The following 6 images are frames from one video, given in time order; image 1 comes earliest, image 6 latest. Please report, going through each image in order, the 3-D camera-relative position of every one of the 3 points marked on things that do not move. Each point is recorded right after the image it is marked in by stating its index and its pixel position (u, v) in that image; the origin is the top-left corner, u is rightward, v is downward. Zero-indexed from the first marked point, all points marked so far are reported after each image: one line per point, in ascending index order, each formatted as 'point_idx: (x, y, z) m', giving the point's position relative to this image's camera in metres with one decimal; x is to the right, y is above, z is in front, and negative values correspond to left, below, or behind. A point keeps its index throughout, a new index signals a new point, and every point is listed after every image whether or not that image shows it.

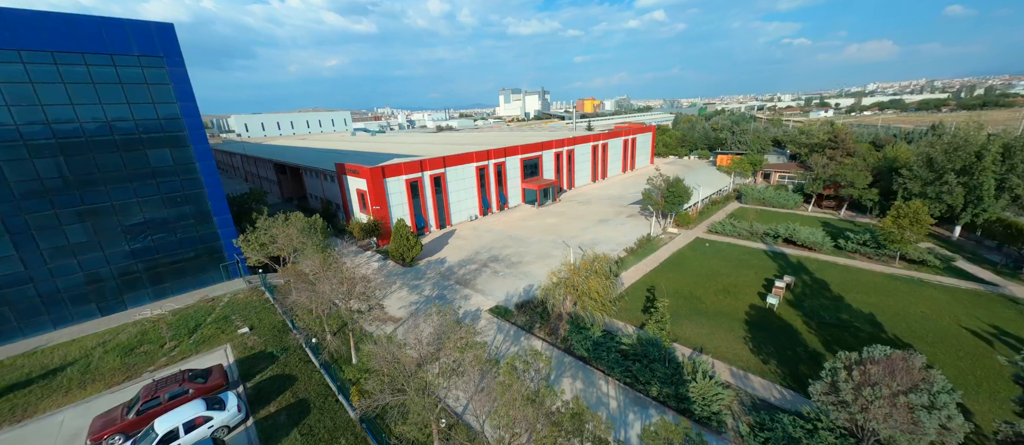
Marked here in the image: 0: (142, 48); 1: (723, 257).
0: (-14.5, +6.8, +14.9) m
1: (+10.1, -1.6, +18.3) m
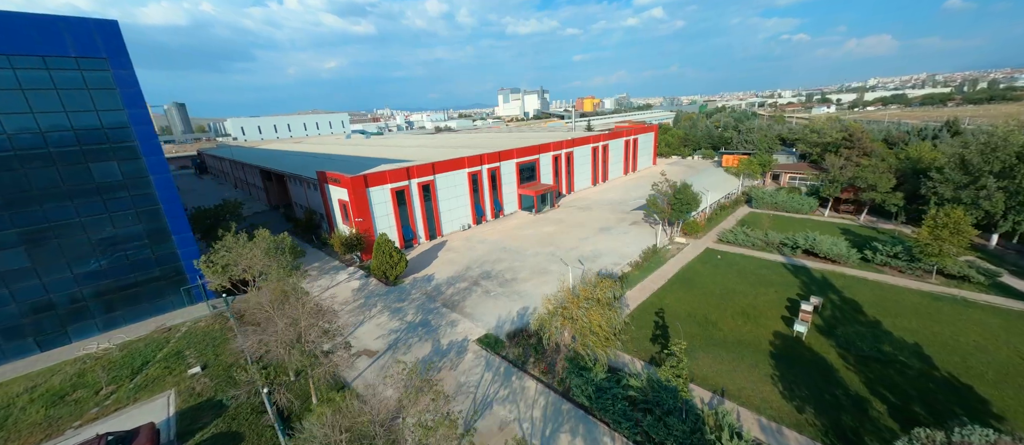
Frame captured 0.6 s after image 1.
0: (-14.9, +6.0, +13.2) m
1: (+9.8, -2.1, +16.5) m
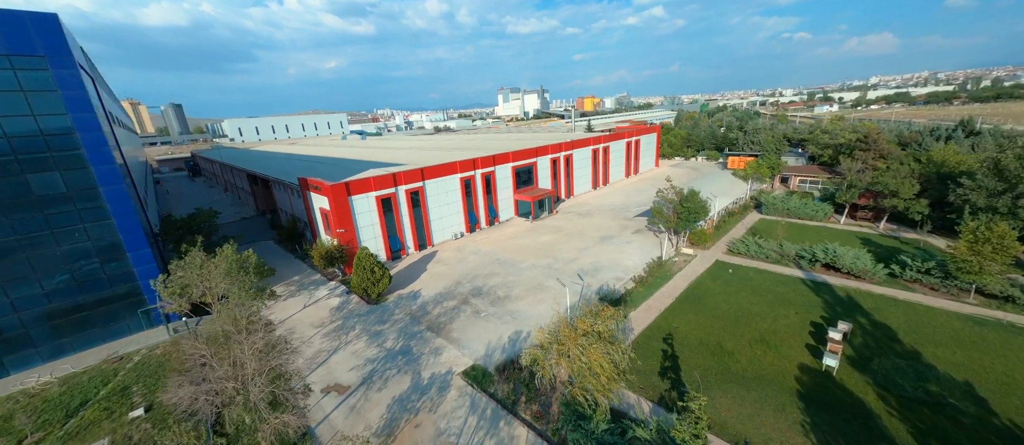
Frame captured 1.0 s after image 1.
0: (-15.3, +5.4, +11.7) m
1: (+9.5, -2.6, +15.0) m
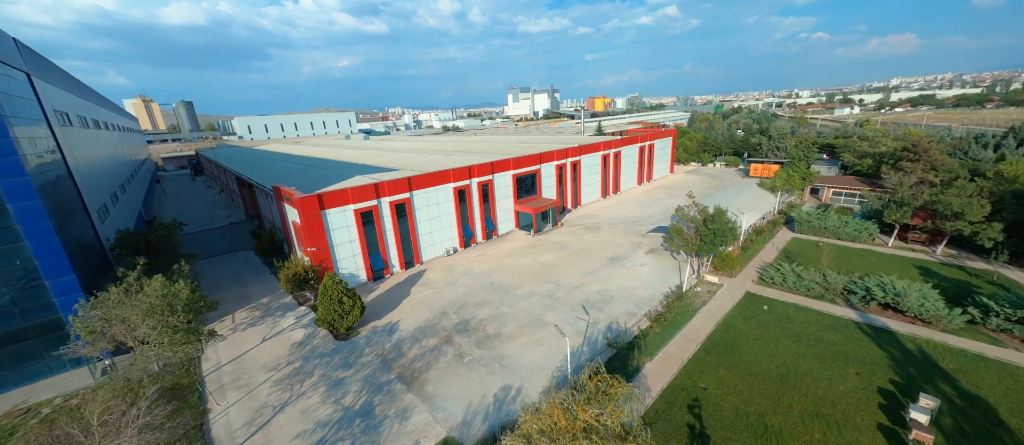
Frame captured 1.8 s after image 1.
0: (-15.6, +4.8, +9.5) m
1: (+9.2, -3.7, +12.3) m
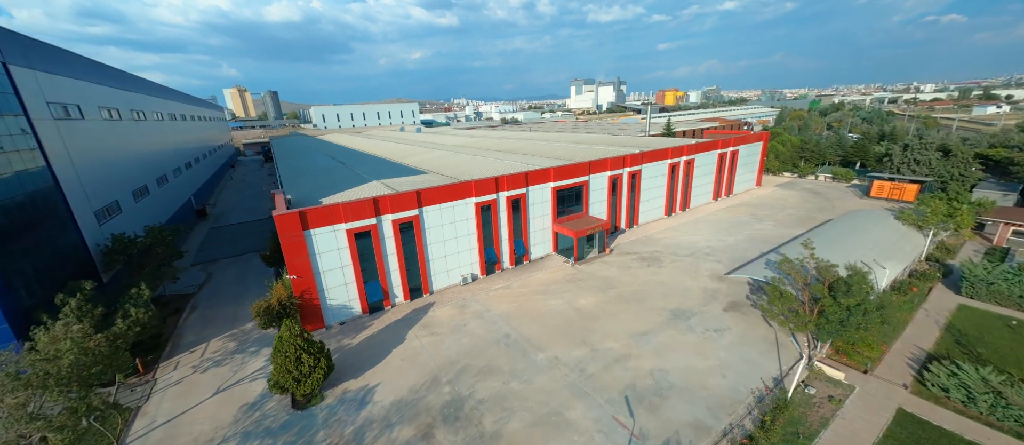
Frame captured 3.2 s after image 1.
0: (-15.4, +4.3, +7.4) m
1: (+9.0, -5.6, +6.7) m
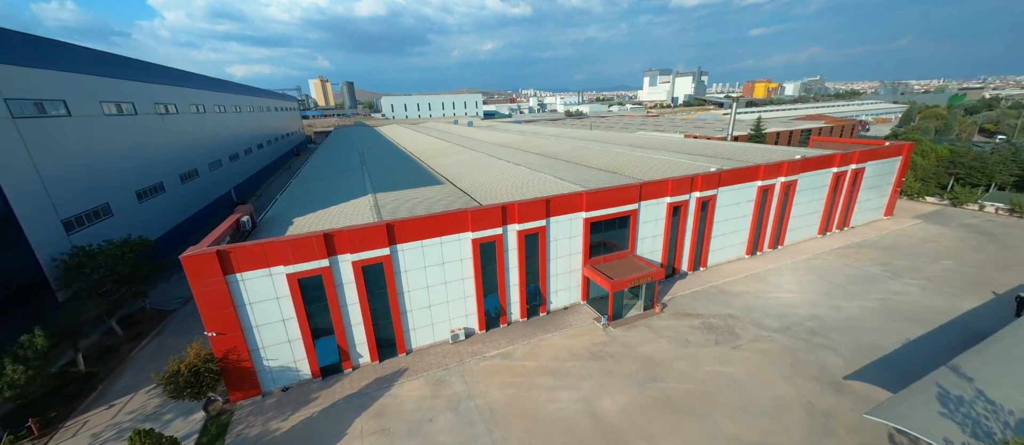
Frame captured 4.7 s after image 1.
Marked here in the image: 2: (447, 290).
0: (-16.2, +3.5, +5.2) m
1: (+7.1, -7.8, +0.8) m
2: (-2.2, -2.3, +13.1) m
